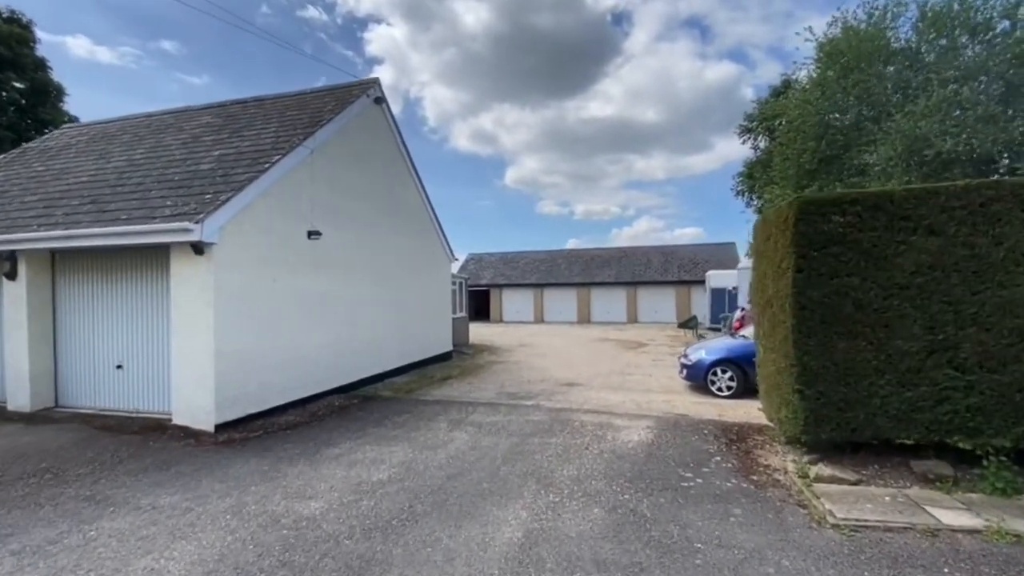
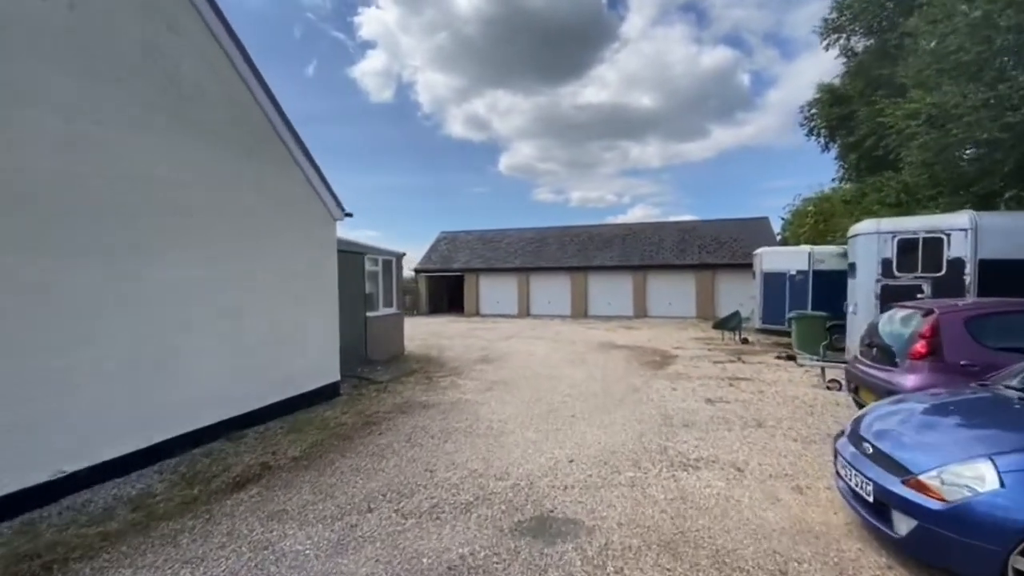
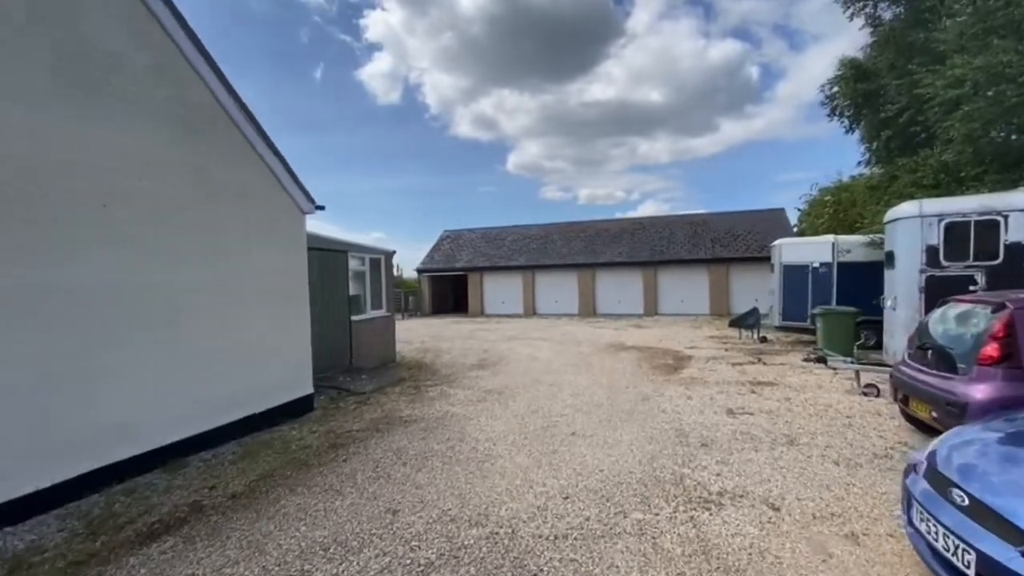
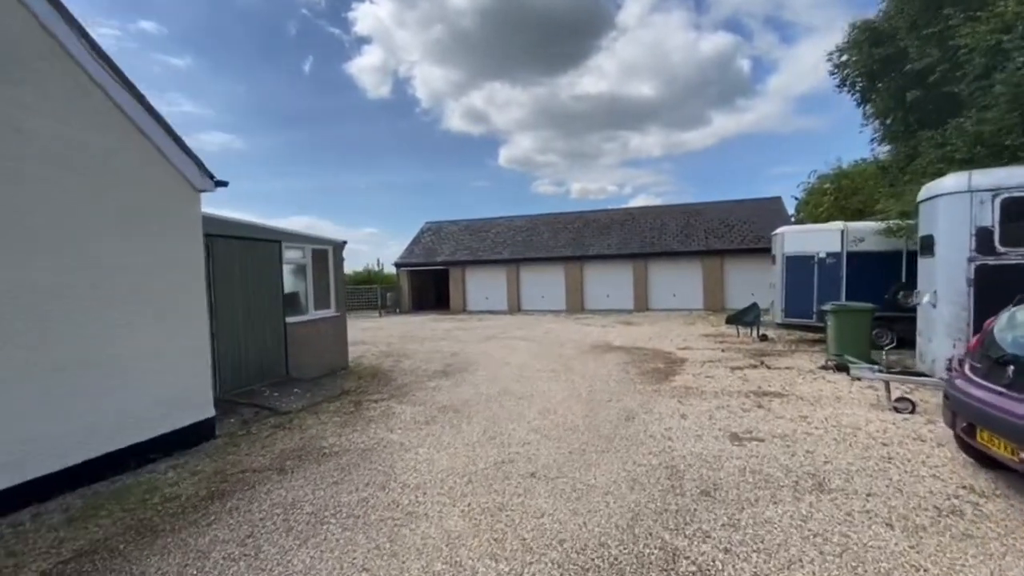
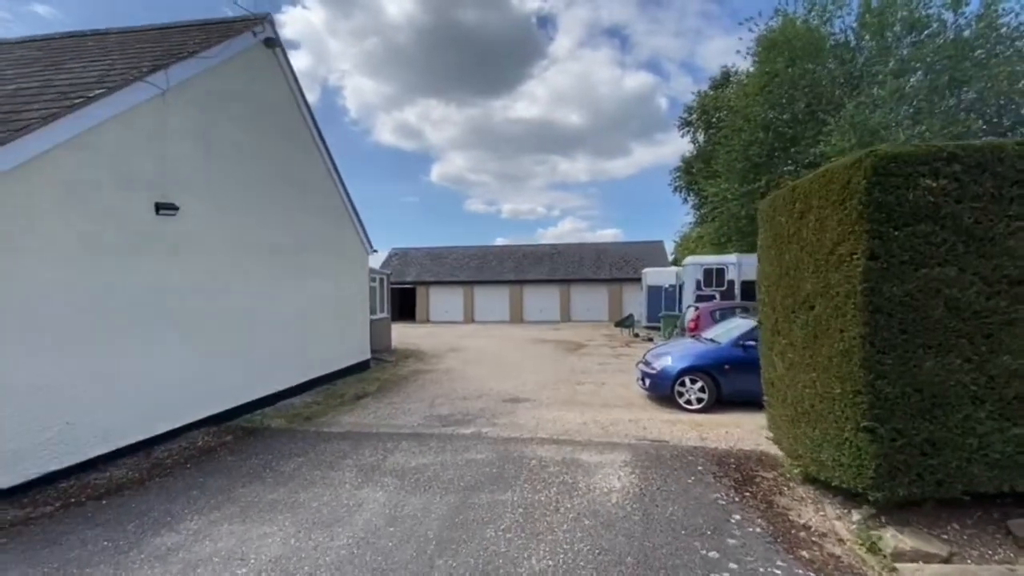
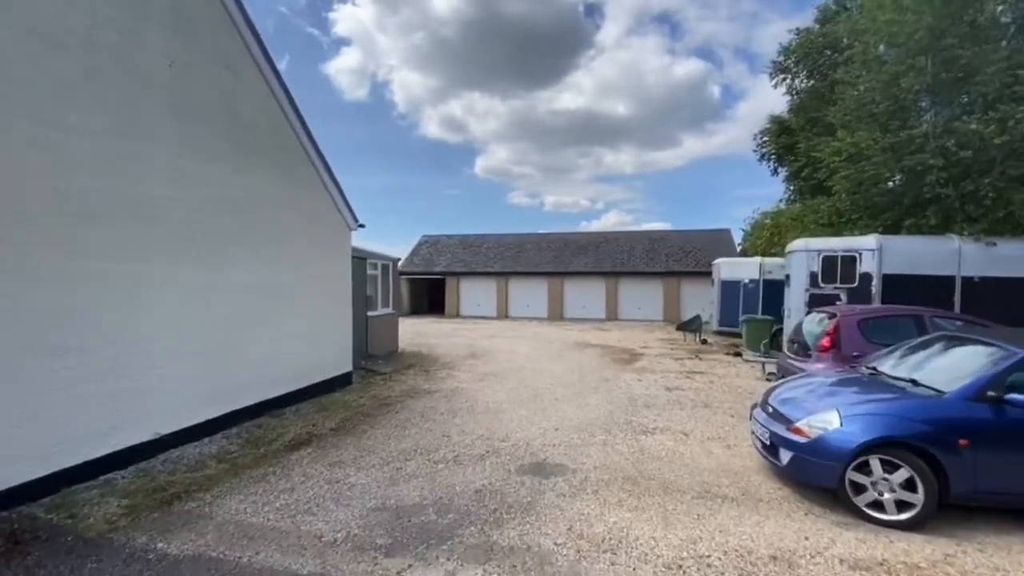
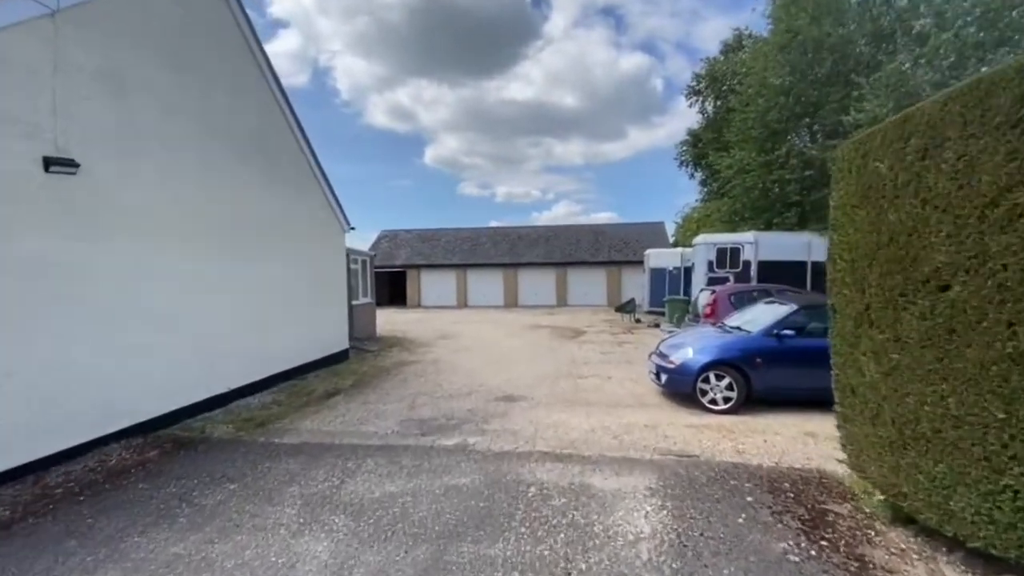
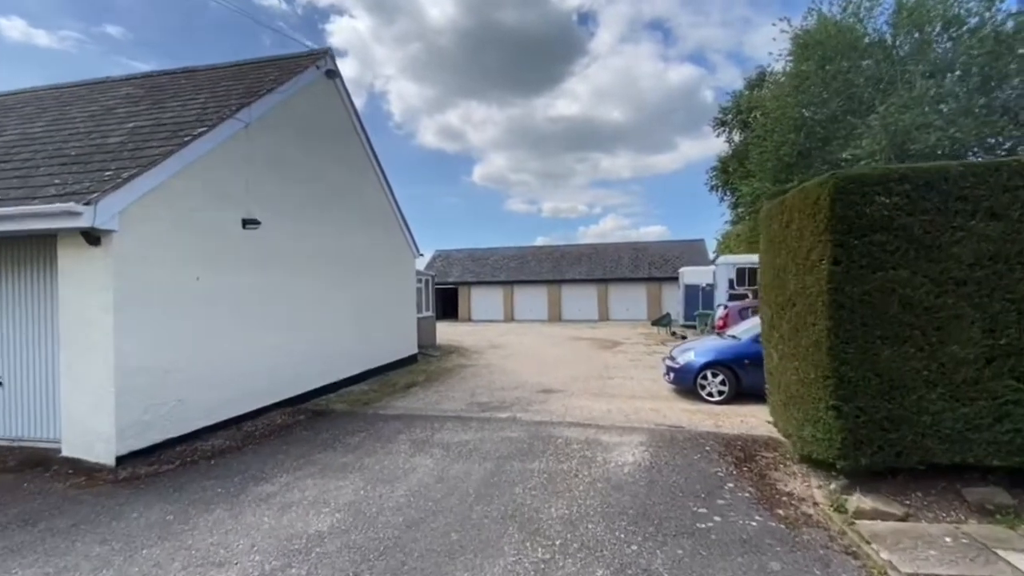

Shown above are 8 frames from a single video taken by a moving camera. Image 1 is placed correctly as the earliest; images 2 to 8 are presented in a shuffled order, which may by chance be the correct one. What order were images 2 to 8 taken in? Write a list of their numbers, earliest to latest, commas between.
8, 5, 7, 6, 2, 3, 4
